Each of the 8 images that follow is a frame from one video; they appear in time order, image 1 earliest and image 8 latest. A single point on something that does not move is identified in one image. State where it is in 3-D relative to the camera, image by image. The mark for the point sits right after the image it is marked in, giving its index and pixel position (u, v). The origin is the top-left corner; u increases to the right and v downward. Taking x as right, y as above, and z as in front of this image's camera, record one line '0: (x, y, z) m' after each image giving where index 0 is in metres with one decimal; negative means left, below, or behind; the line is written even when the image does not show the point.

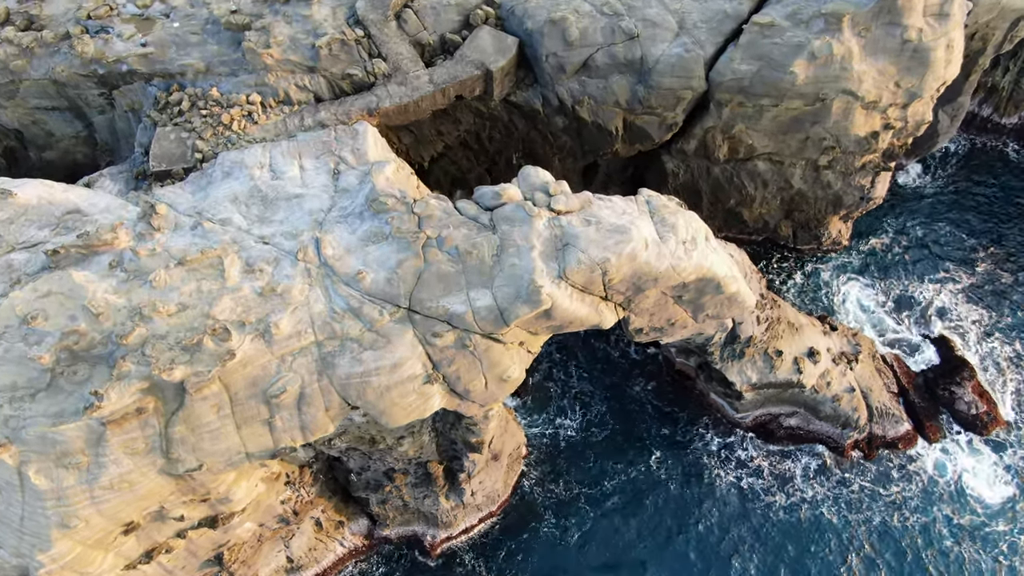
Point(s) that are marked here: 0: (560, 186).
0: (+0.8, +1.6, +12.3) m
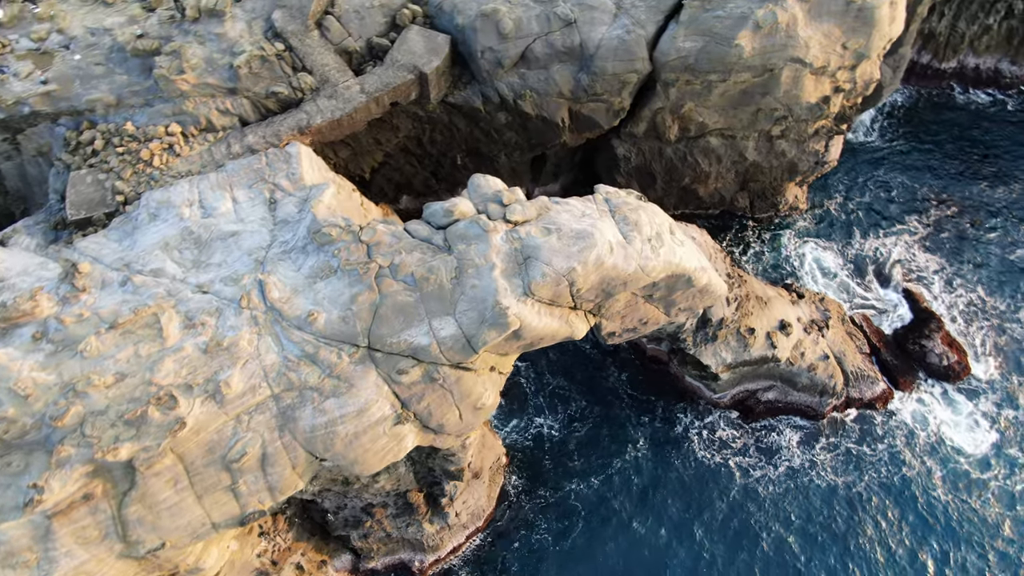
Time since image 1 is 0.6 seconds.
0: (0.0, +1.4, +11.6) m
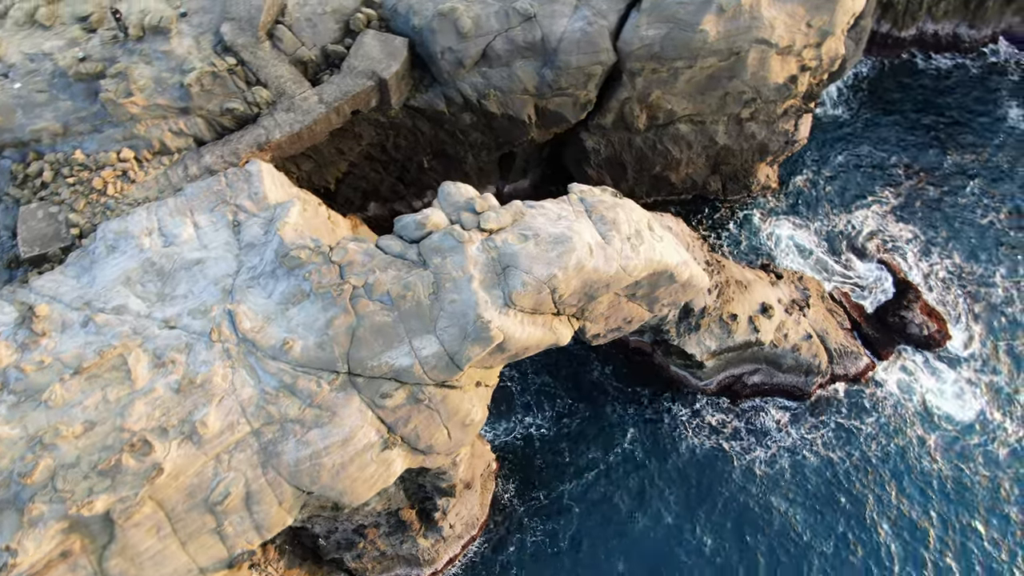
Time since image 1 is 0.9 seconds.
0: (-0.4, +1.3, +11.2) m
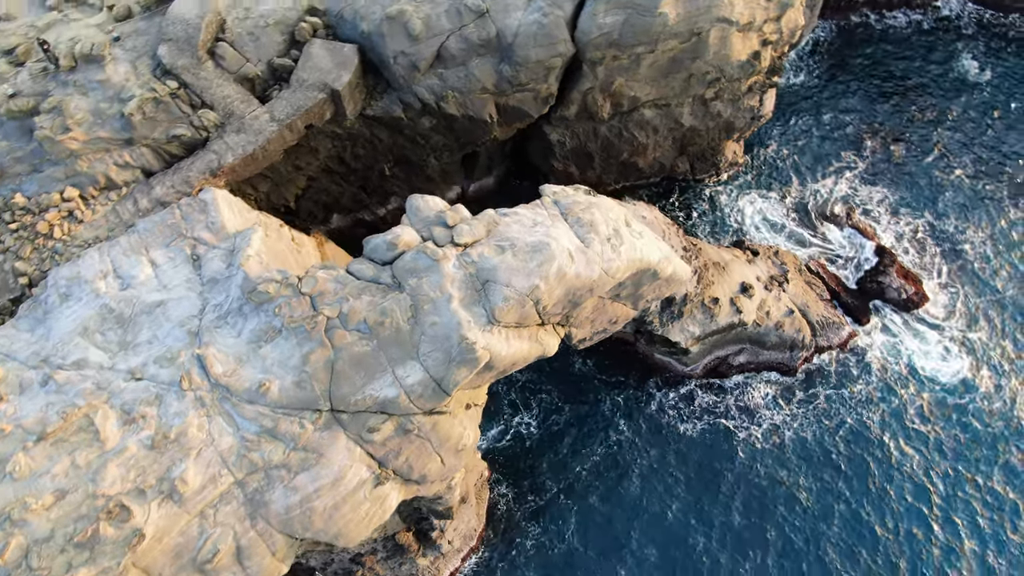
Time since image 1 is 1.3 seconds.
0: (-0.8, +1.1, +10.8) m
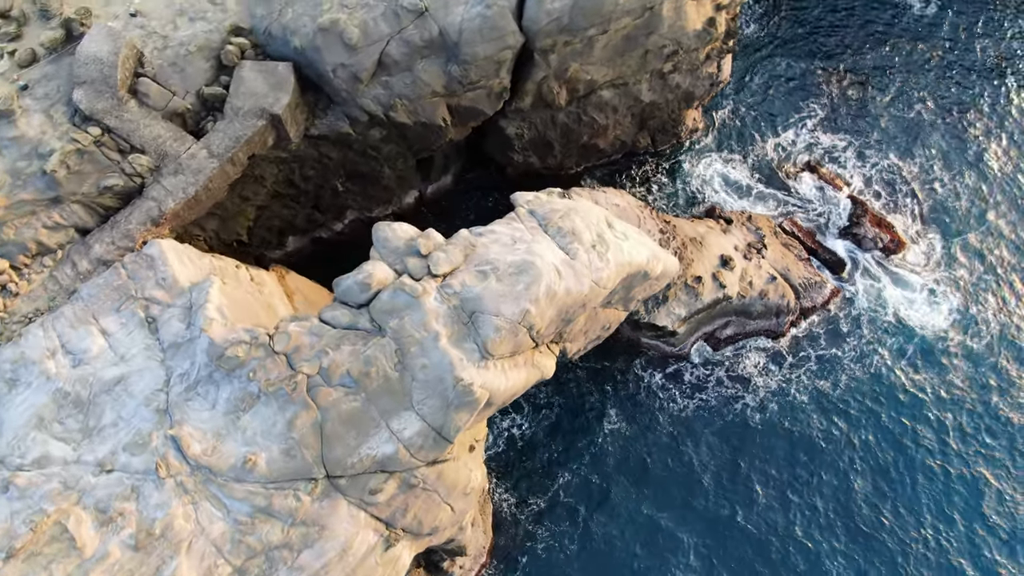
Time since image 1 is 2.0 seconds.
0: (-1.1, +0.6, +10.0) m
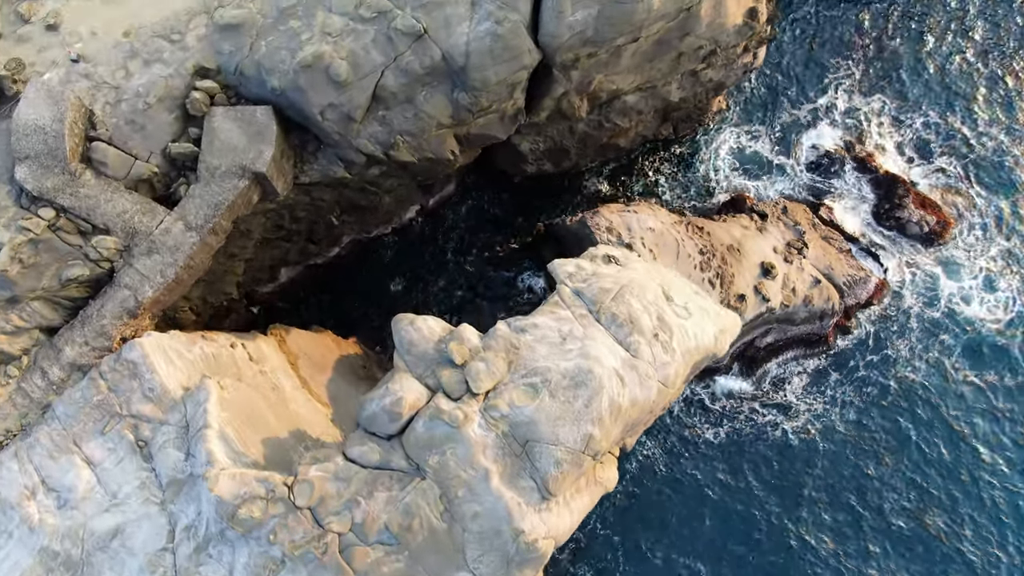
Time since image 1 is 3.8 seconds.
0: (-0.5, -0.6, +8.5) m
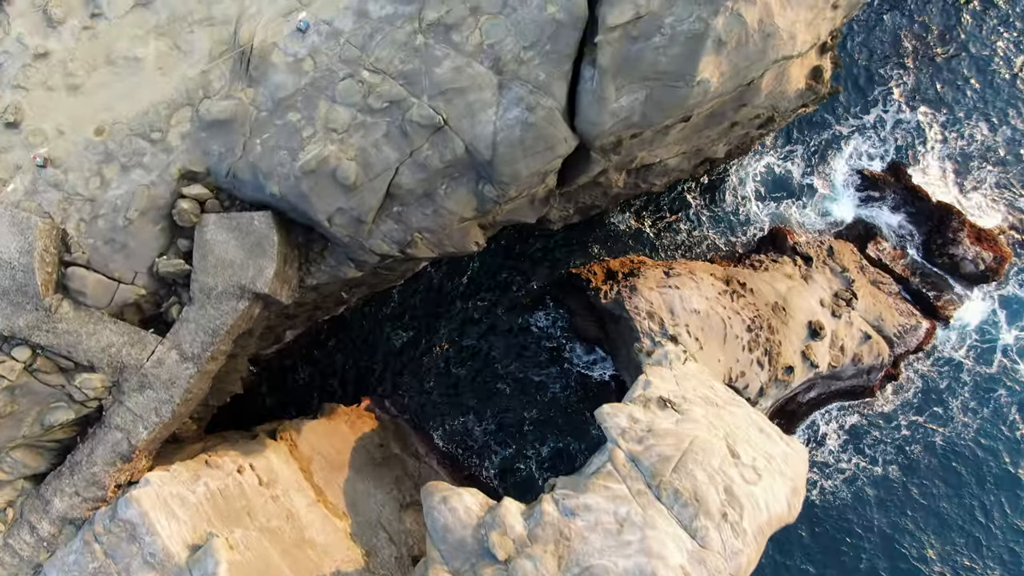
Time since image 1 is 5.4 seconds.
0: (-0.1, -2.4, +7.4) m
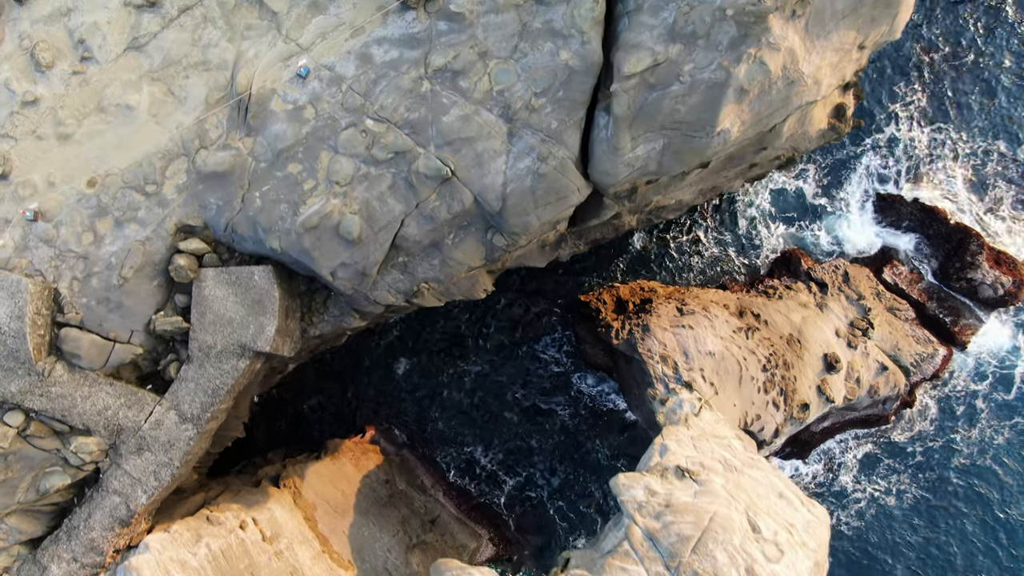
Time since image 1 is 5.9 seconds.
0: (+0.1, -3.1, +7.1) m
